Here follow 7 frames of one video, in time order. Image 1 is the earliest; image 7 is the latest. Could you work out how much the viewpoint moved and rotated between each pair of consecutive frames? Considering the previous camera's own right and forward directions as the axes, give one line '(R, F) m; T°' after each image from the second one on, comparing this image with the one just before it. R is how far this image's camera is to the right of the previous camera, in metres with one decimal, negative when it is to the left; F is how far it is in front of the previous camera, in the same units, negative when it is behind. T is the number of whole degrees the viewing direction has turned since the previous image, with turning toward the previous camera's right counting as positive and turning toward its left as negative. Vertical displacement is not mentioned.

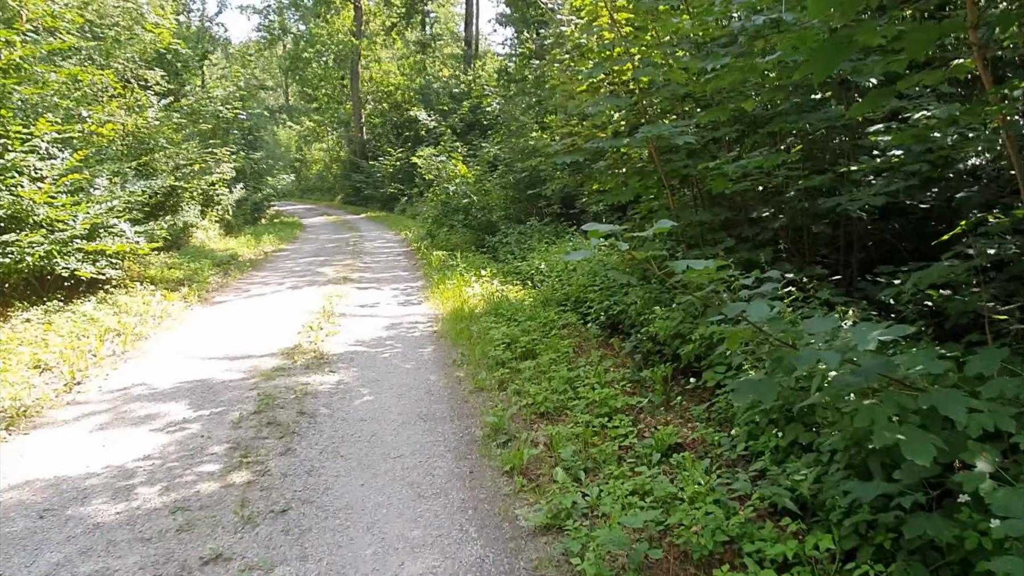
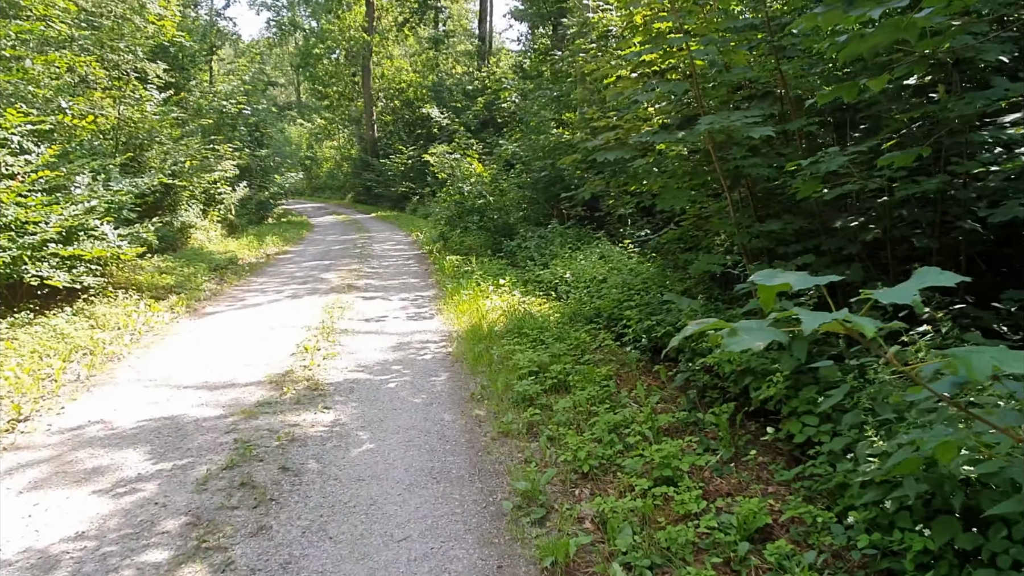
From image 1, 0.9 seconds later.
(-0.1, +0.9) m; -1°
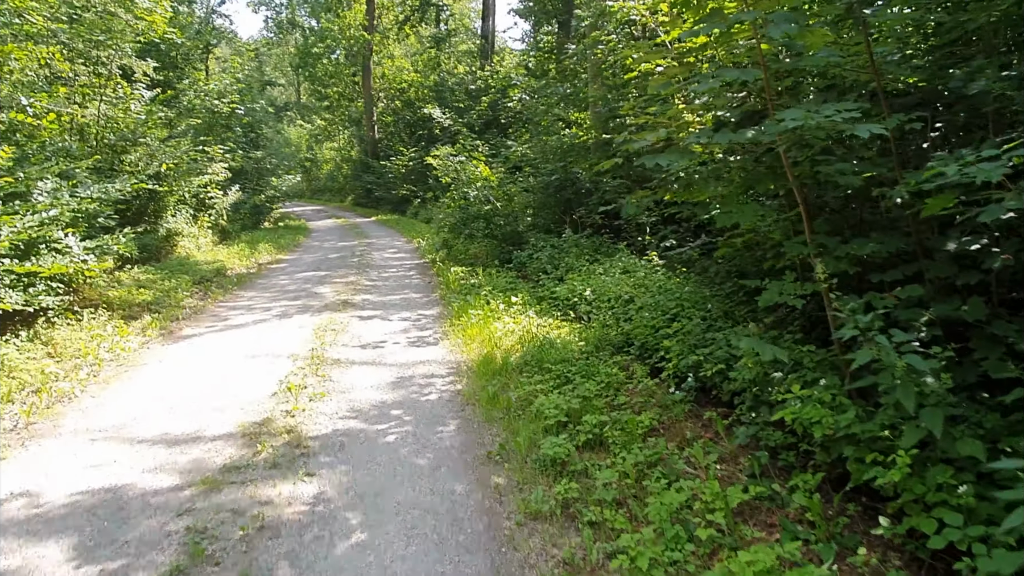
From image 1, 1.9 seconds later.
(-0.1, +0.9) m; 0°
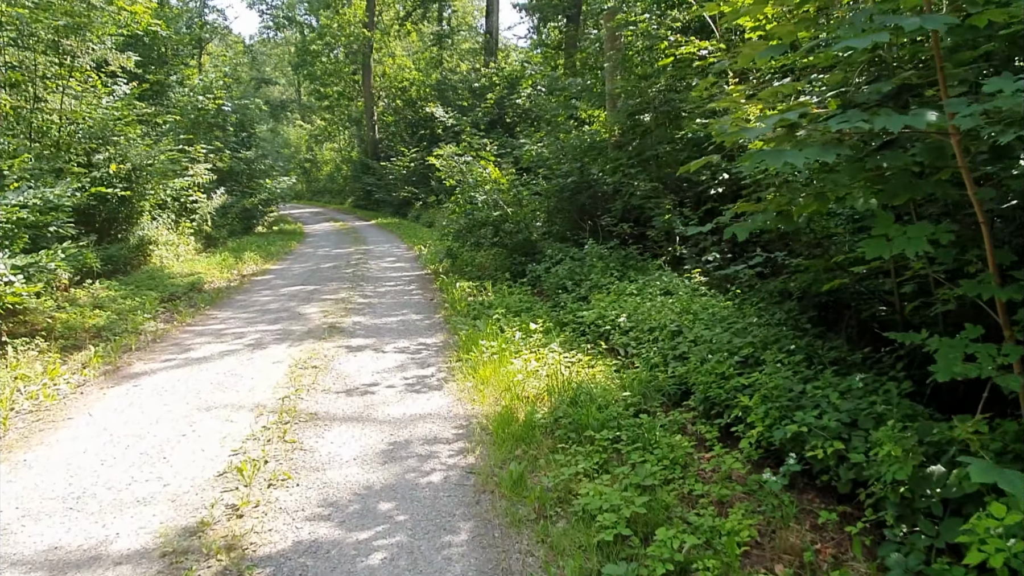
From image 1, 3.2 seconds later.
(-0.1, +1.3) m; 0°
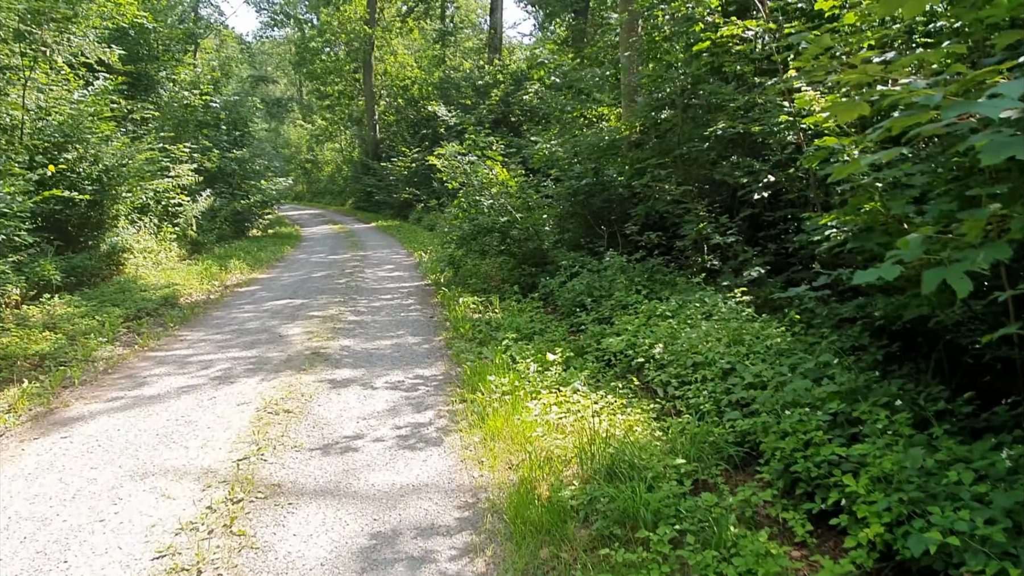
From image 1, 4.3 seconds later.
(-0.1, +1.1) m; 0°
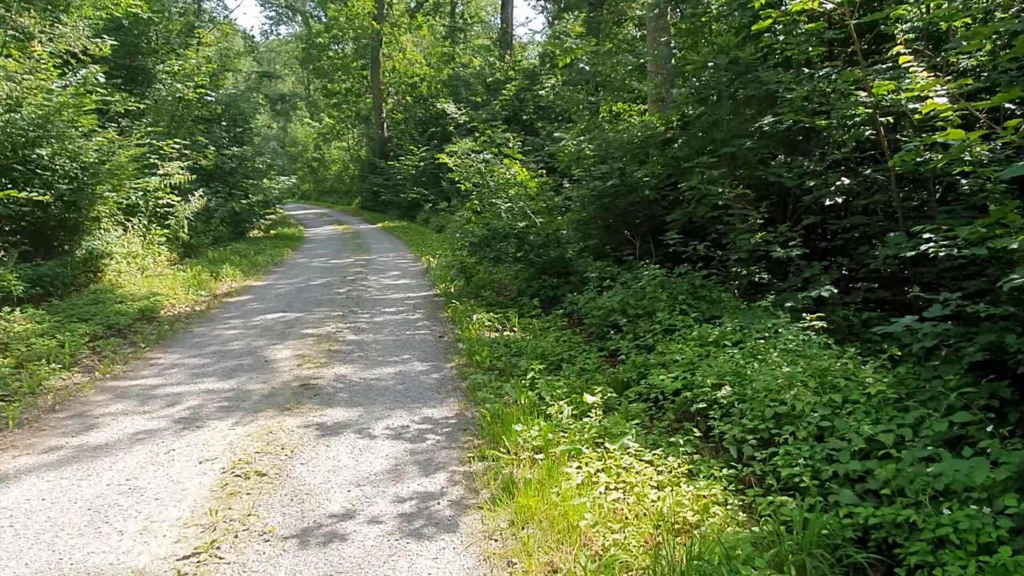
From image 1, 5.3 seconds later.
(-0.1, +1.0) m; 0°
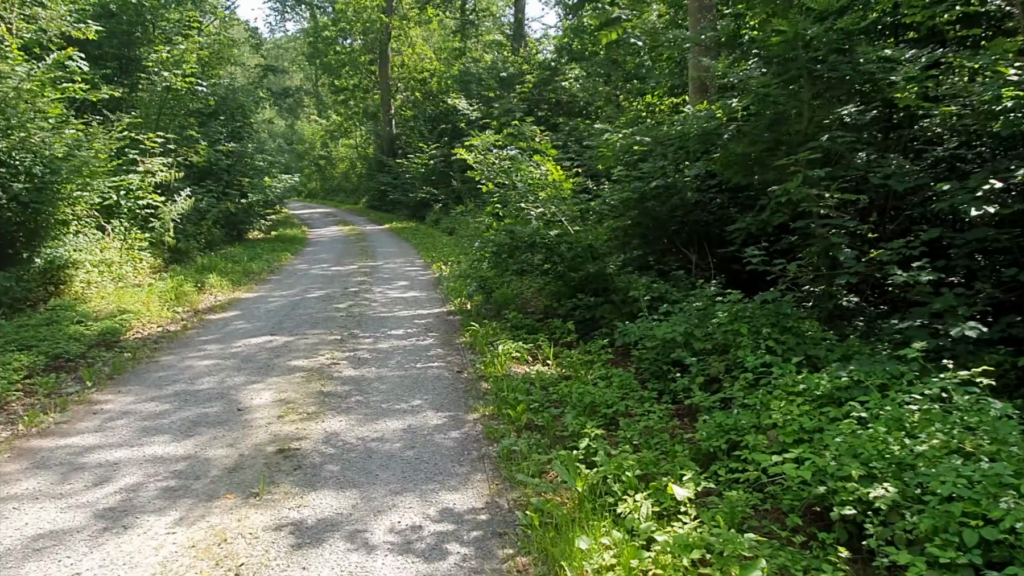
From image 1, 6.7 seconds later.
(-0.2, +1.4) m; 0°
